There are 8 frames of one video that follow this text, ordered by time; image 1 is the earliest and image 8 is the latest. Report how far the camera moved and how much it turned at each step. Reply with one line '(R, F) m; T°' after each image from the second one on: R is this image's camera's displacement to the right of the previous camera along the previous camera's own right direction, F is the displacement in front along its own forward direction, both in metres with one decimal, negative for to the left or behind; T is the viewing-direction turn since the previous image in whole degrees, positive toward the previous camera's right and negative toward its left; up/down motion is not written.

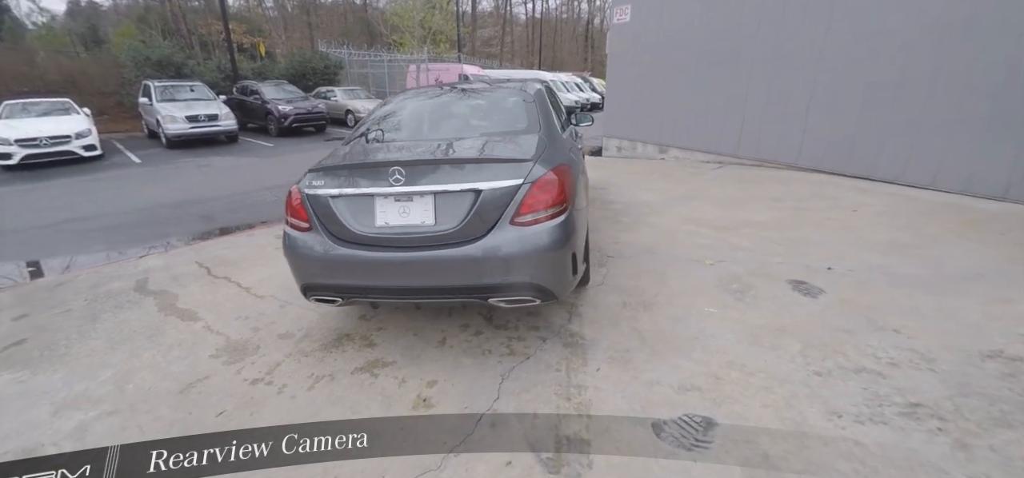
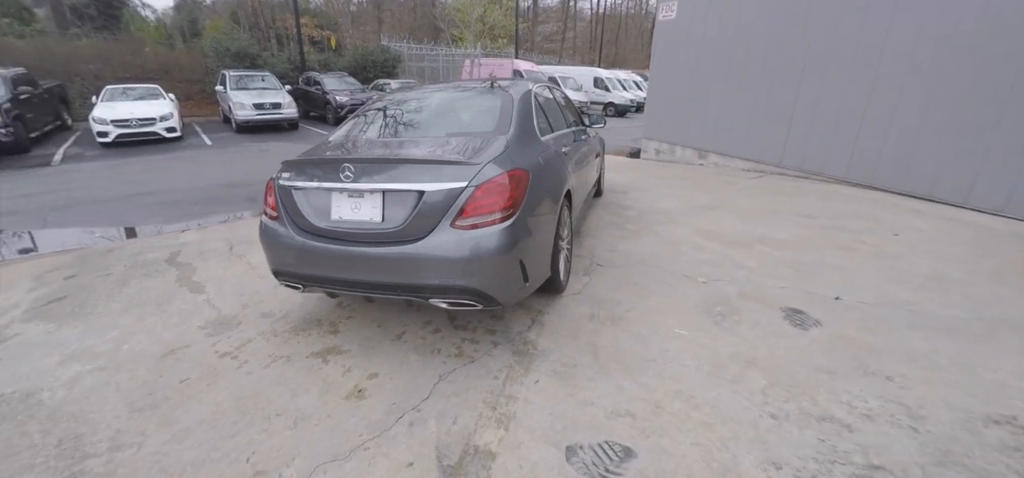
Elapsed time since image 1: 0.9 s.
(+0.7, +0.1) m; -8°
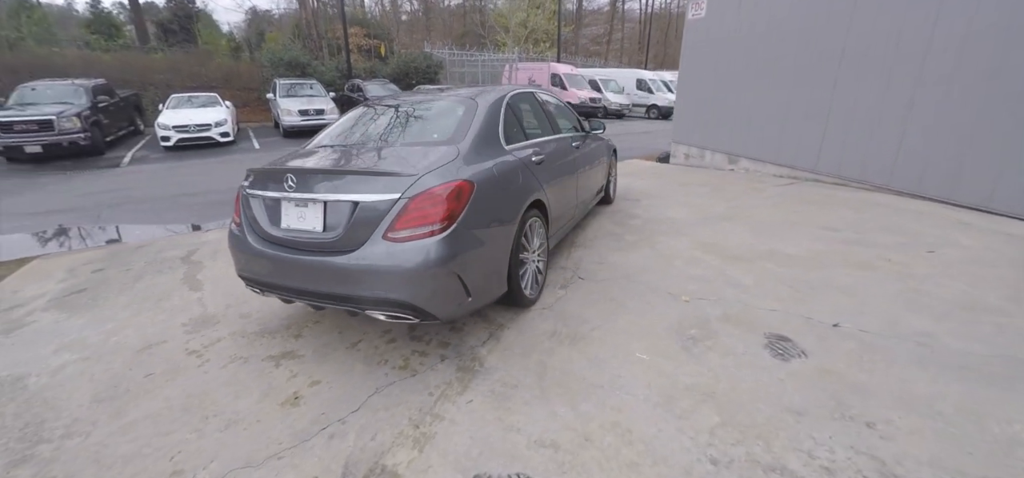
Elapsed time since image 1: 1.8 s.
(+0.6, +0.2) m; -8°
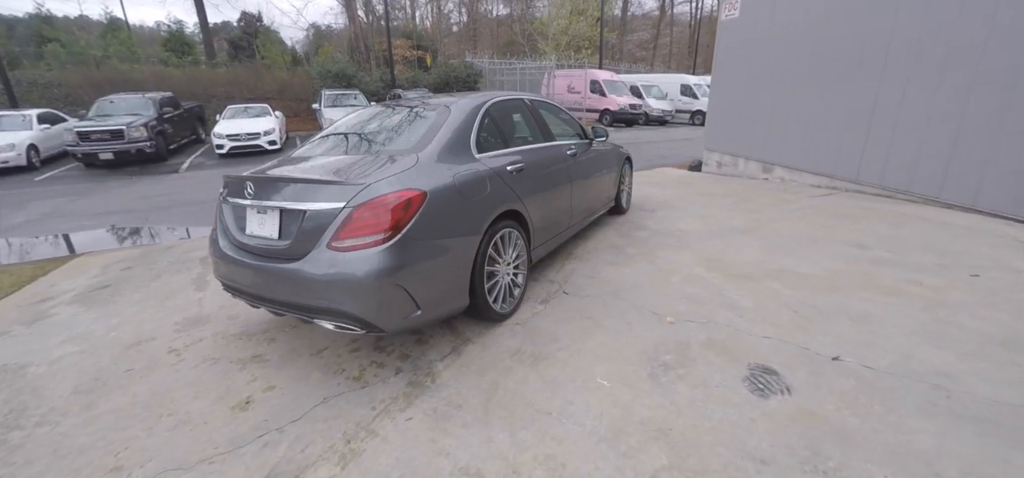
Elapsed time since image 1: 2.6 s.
(+0.6, +0.2) m; -7°
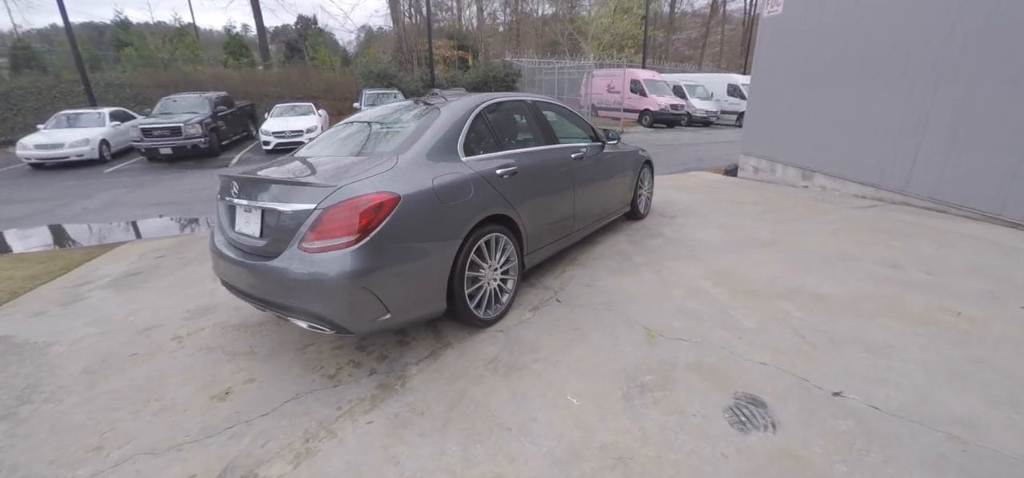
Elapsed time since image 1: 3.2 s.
(+0.4, +0.1) m; -6°
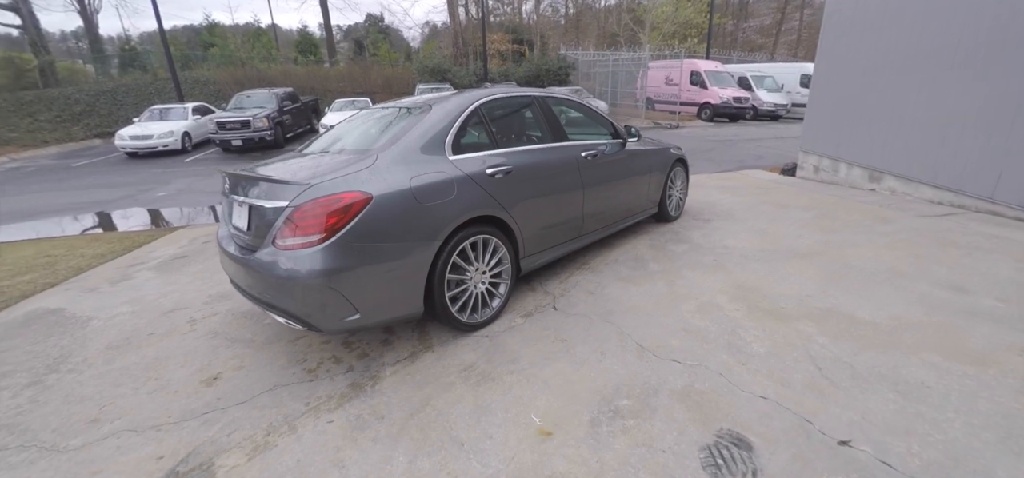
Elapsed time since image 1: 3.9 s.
(+0.5, +0.2) m; -8°
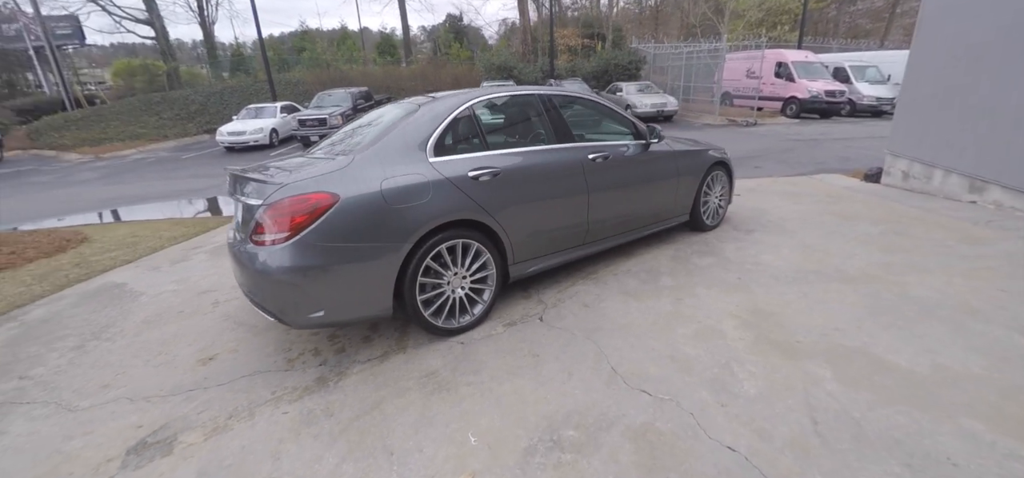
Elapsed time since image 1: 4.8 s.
(+0.6, +0.2) m; -10°
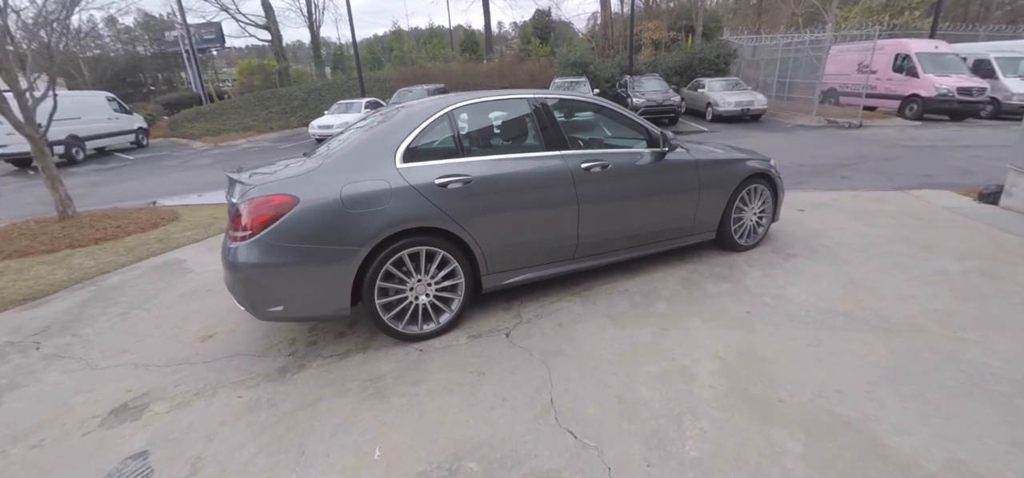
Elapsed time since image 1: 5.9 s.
(+0.7, +0.2) m; -12°
